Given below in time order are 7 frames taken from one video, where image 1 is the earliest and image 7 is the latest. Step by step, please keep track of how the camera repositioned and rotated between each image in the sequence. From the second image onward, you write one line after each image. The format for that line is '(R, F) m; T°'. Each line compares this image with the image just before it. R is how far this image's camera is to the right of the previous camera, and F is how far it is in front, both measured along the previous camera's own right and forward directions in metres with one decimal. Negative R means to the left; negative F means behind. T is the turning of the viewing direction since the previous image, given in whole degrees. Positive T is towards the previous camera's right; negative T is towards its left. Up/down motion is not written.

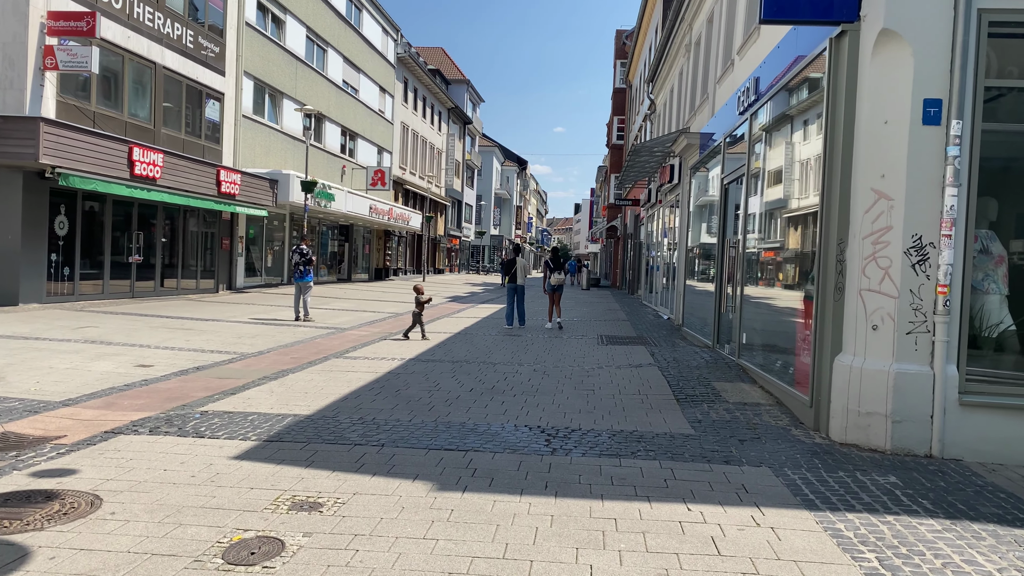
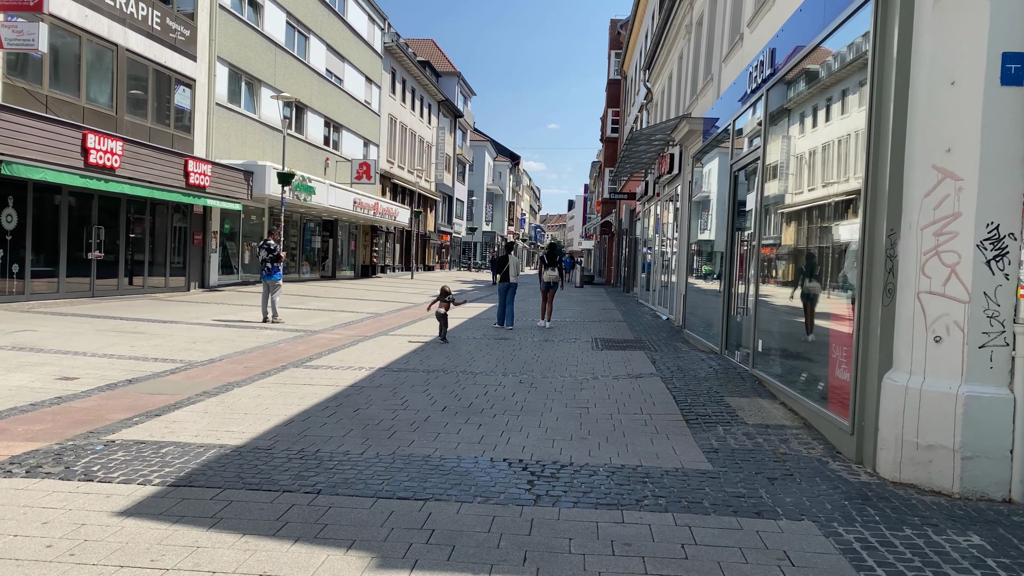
(+0.1, +1.1) m; 0°
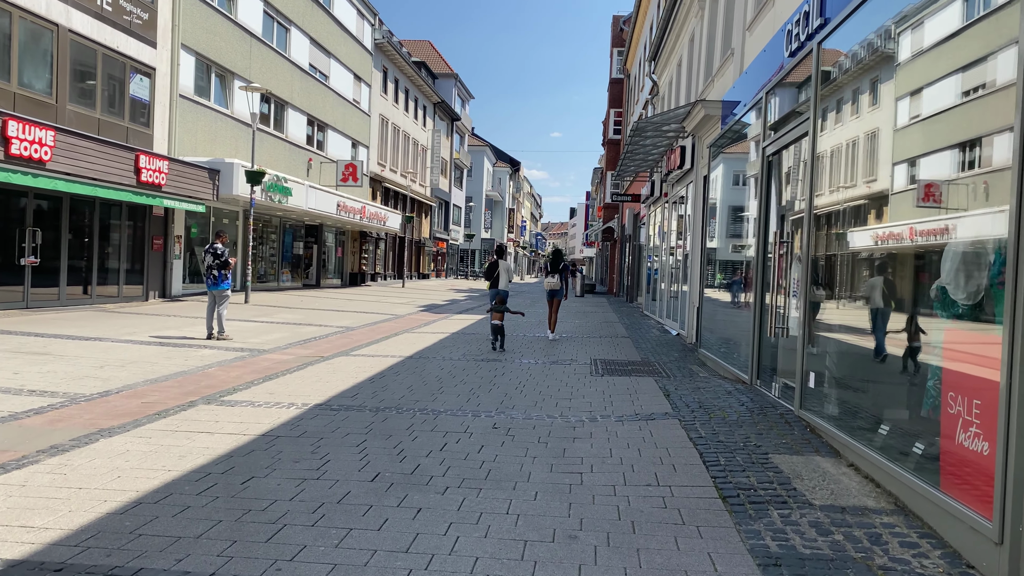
(+0.2, +1.8) m; 0°
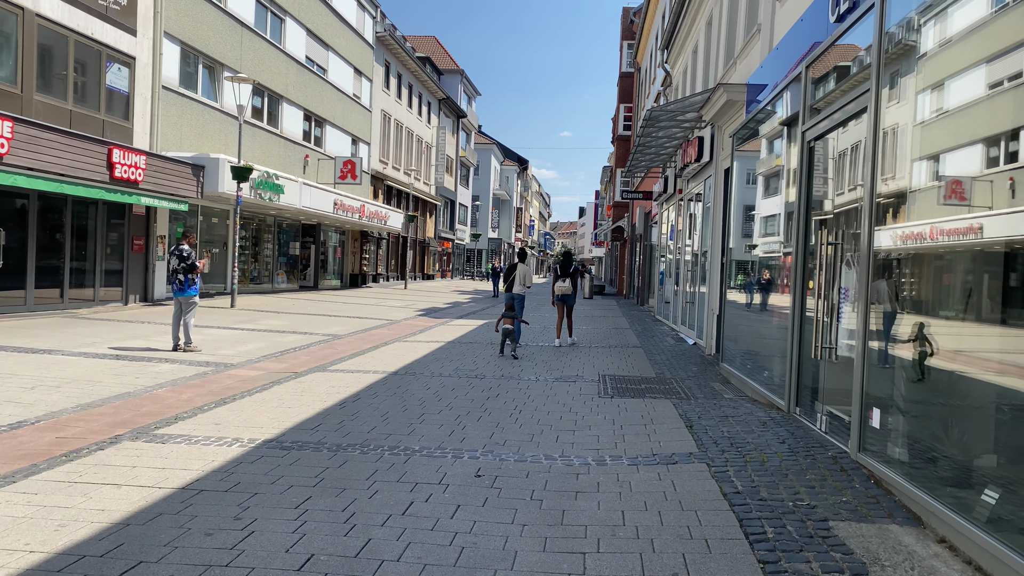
(+0.1, +1.1) m; -1°
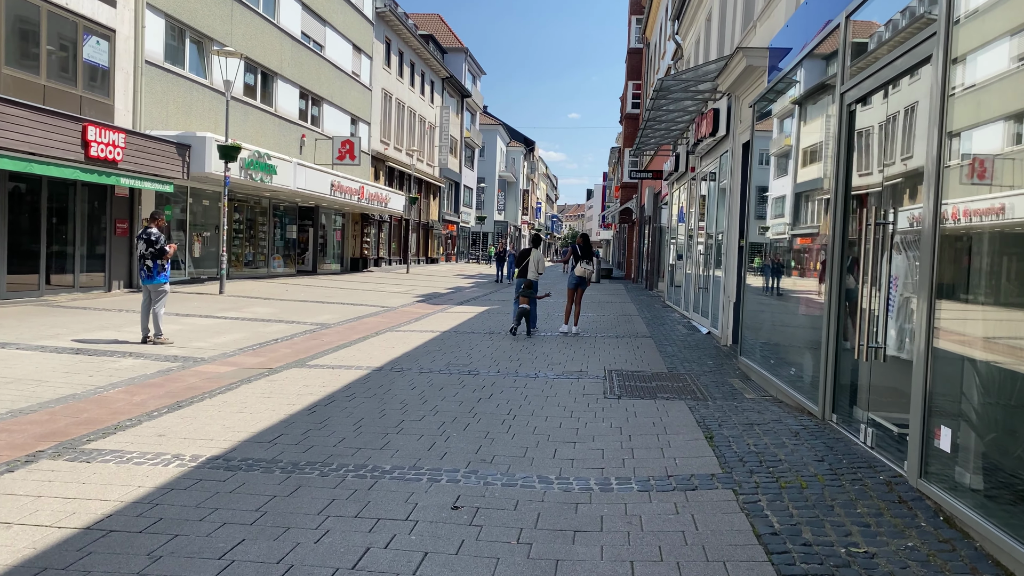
(+0.1, +0.8) m; -1°
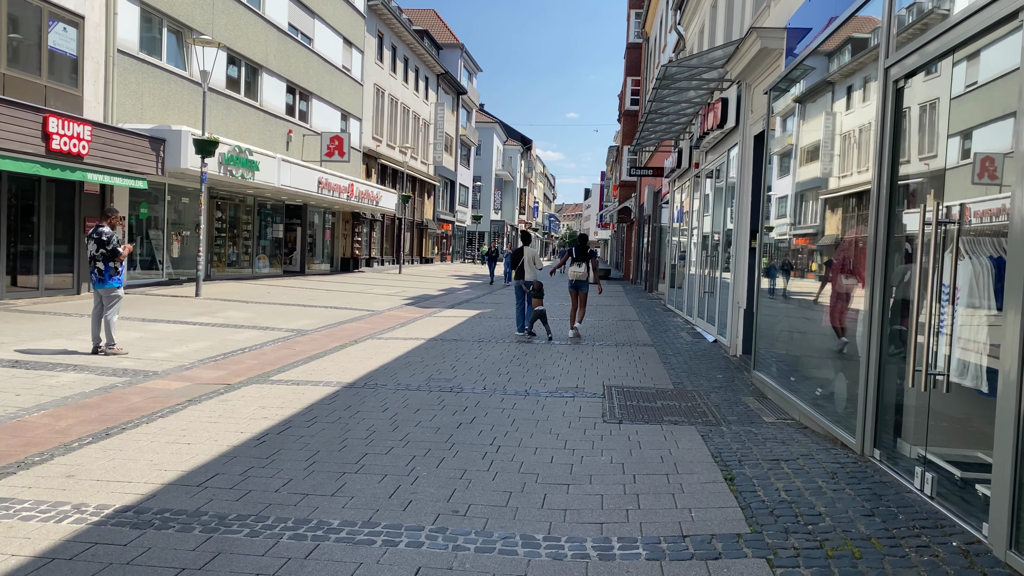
(+0.1, +0.8) m; 0°
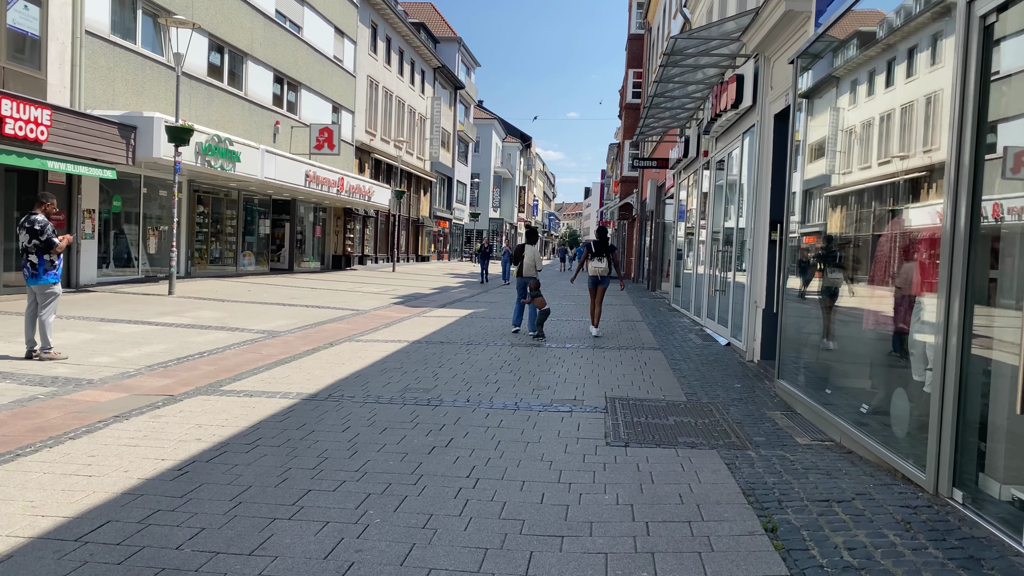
(+0.1, +1.0) m; 0°
